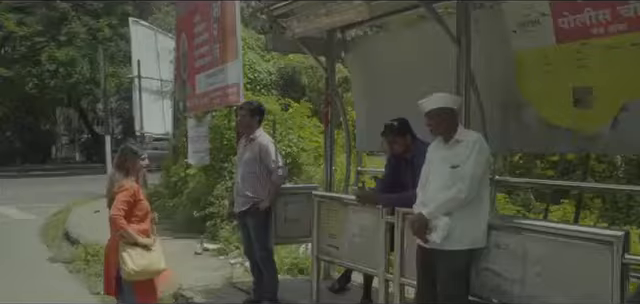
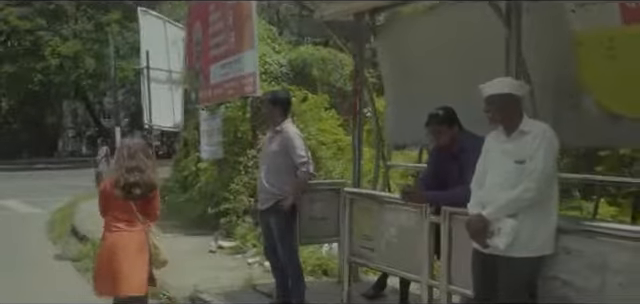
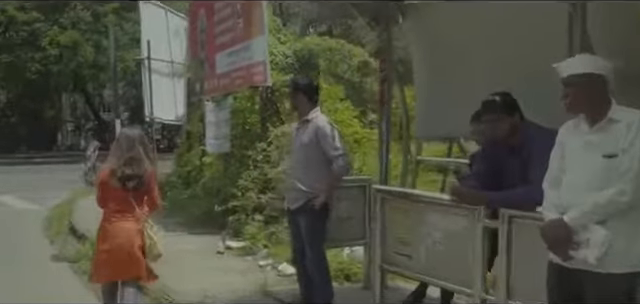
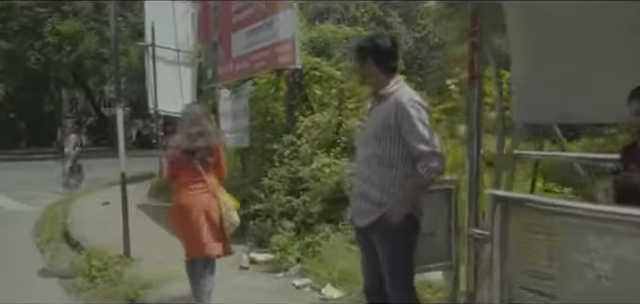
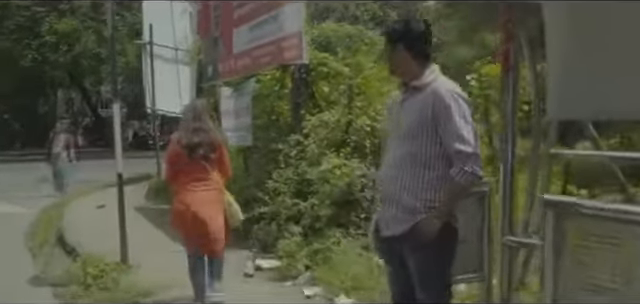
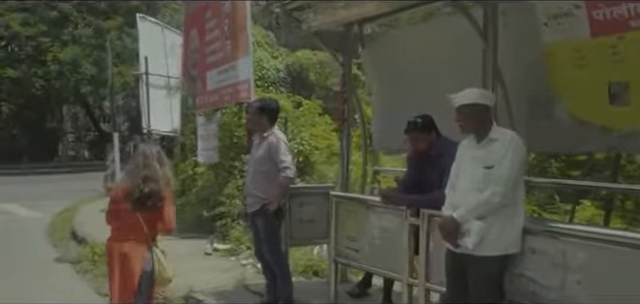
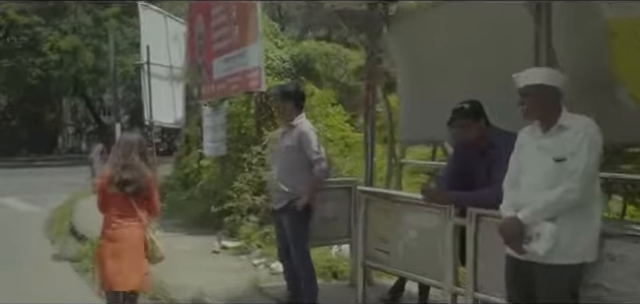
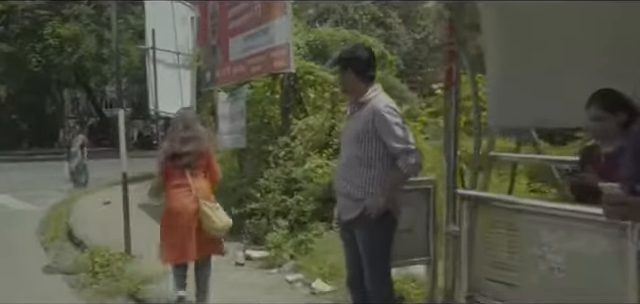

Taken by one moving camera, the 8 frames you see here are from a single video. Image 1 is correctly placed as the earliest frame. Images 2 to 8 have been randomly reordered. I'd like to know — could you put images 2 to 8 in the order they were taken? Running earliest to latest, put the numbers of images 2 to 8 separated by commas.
6, 2, 7, 3, 8, 4, 5
